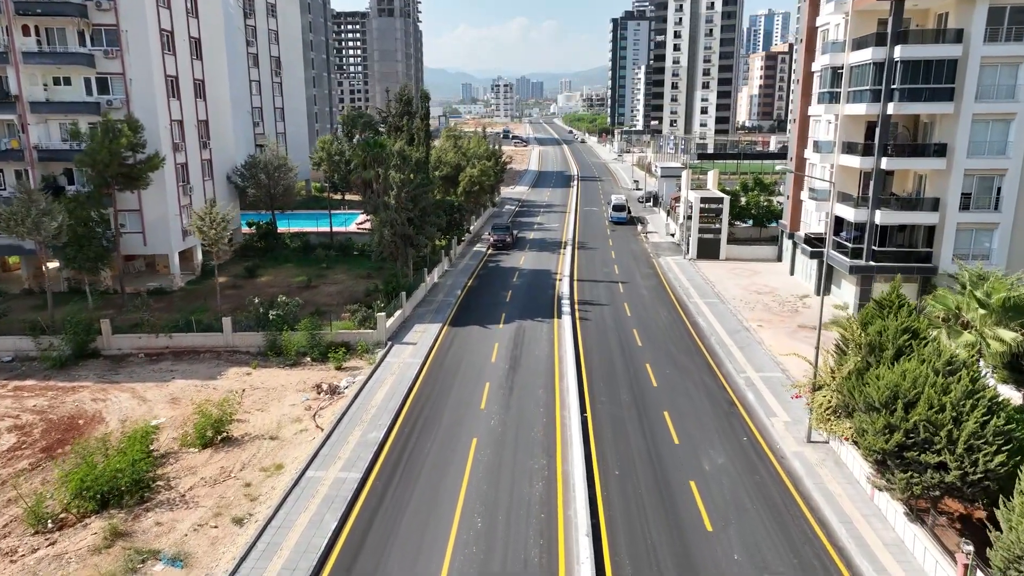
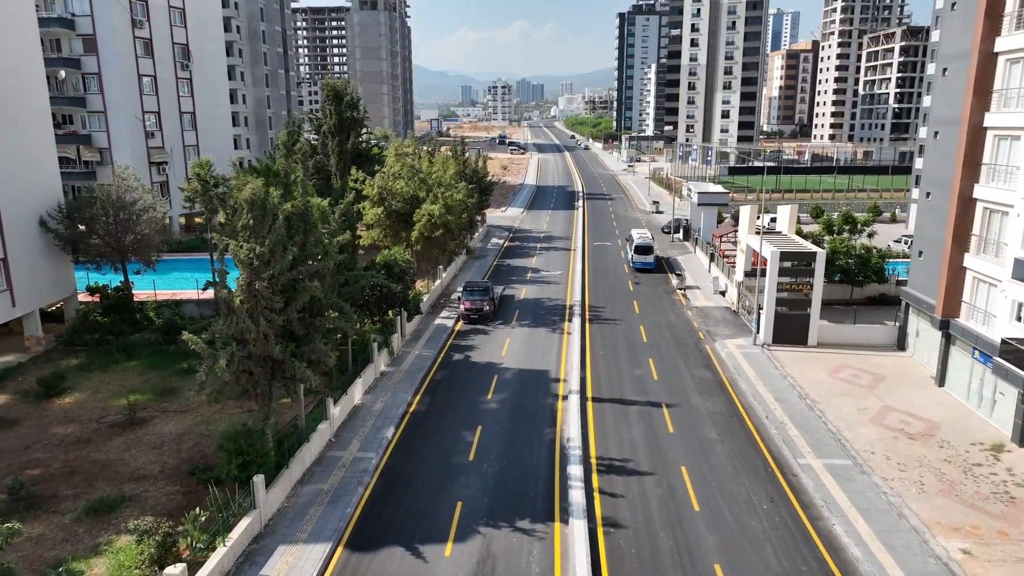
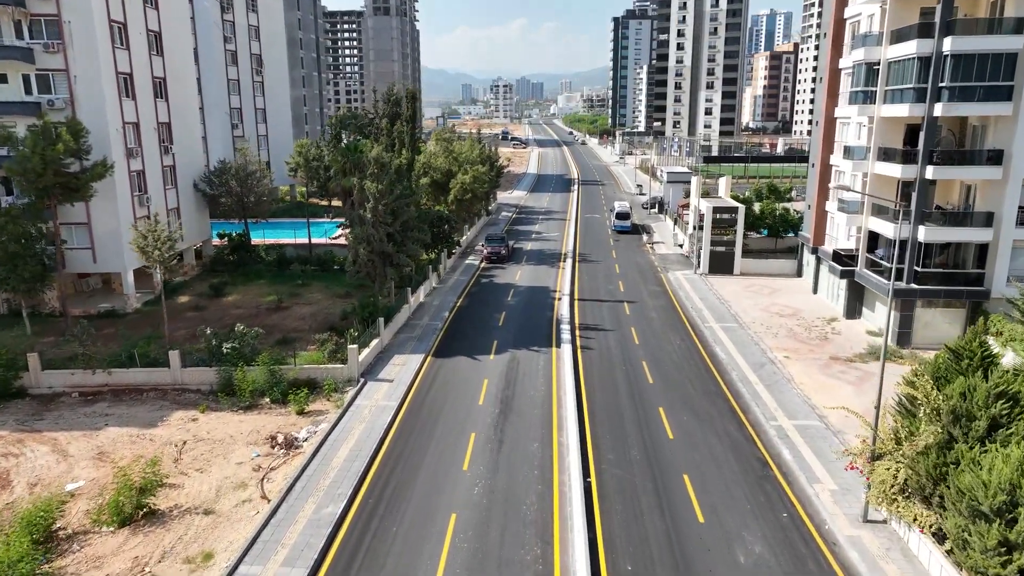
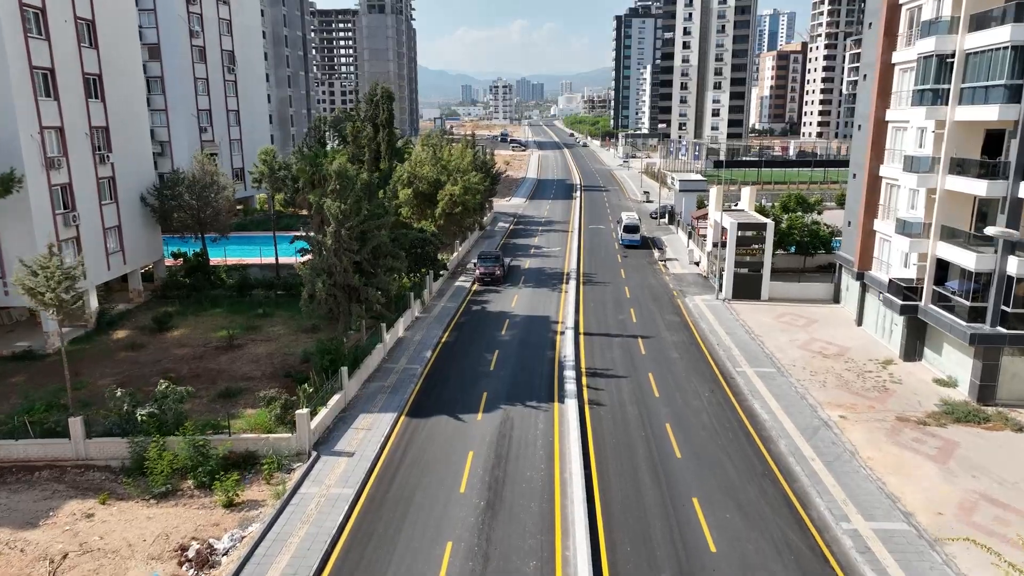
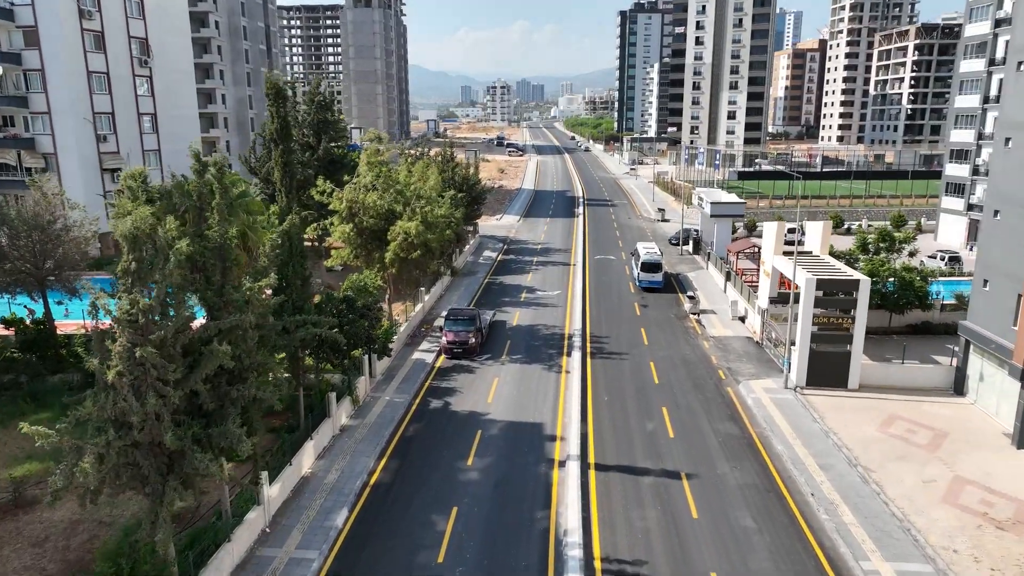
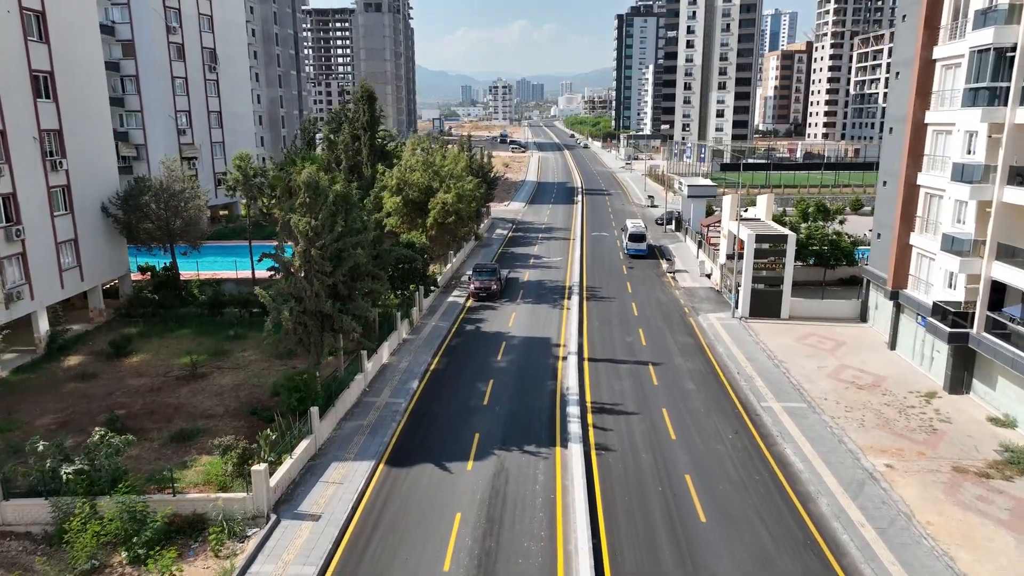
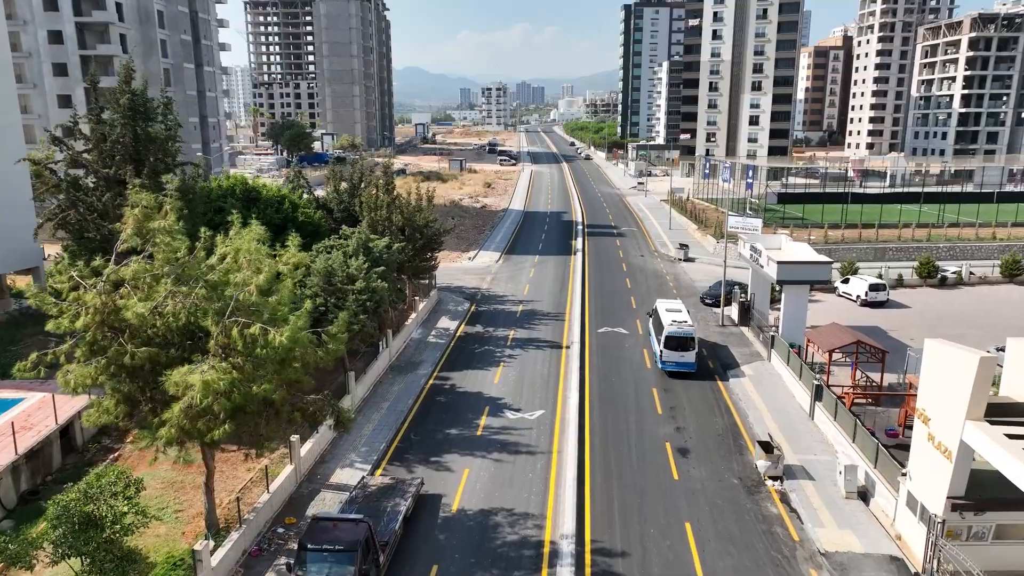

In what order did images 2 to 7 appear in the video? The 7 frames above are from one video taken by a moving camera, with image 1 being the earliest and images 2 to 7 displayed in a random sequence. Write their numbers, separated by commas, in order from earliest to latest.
3, 4, 6, 2, 5, 7
